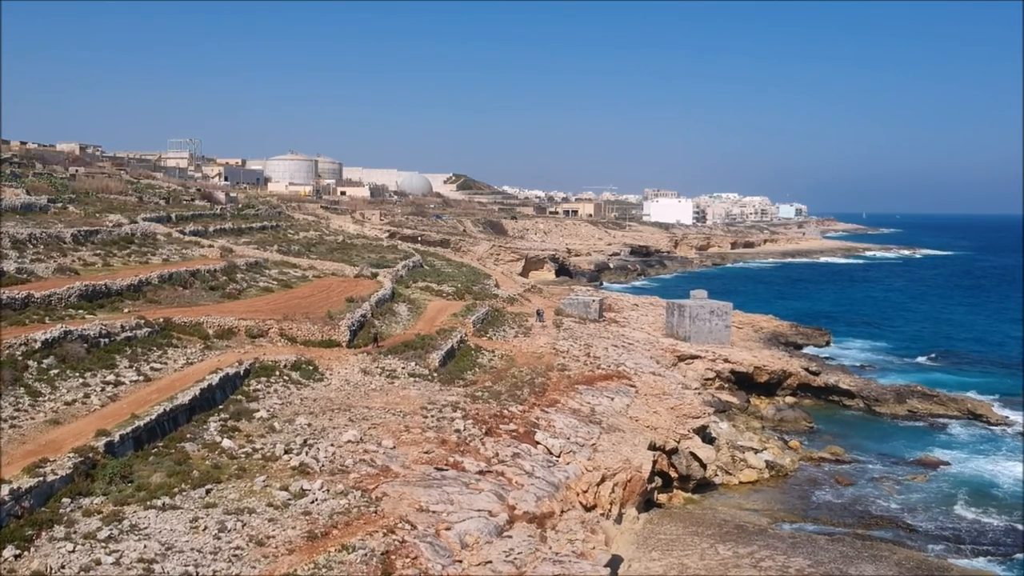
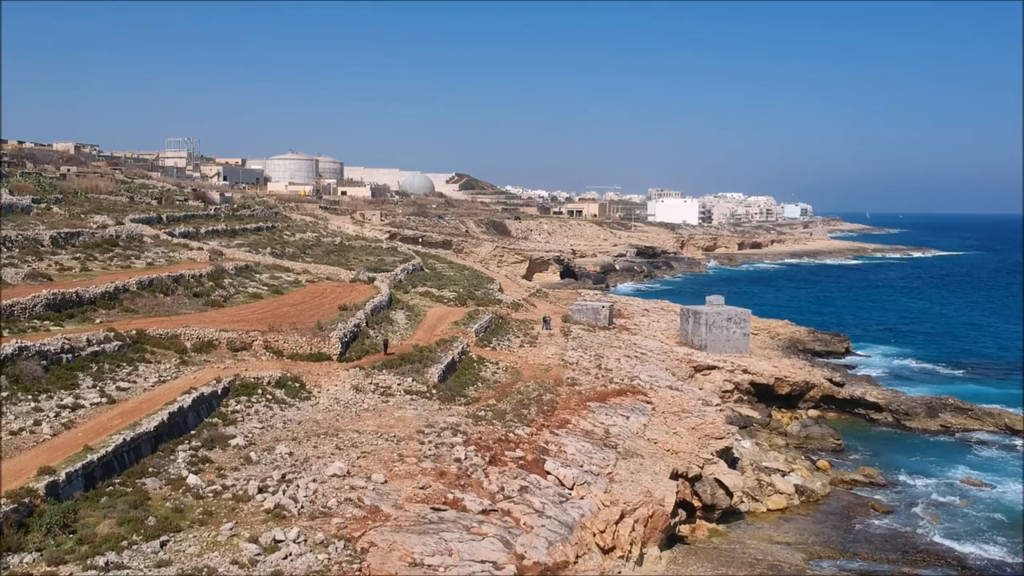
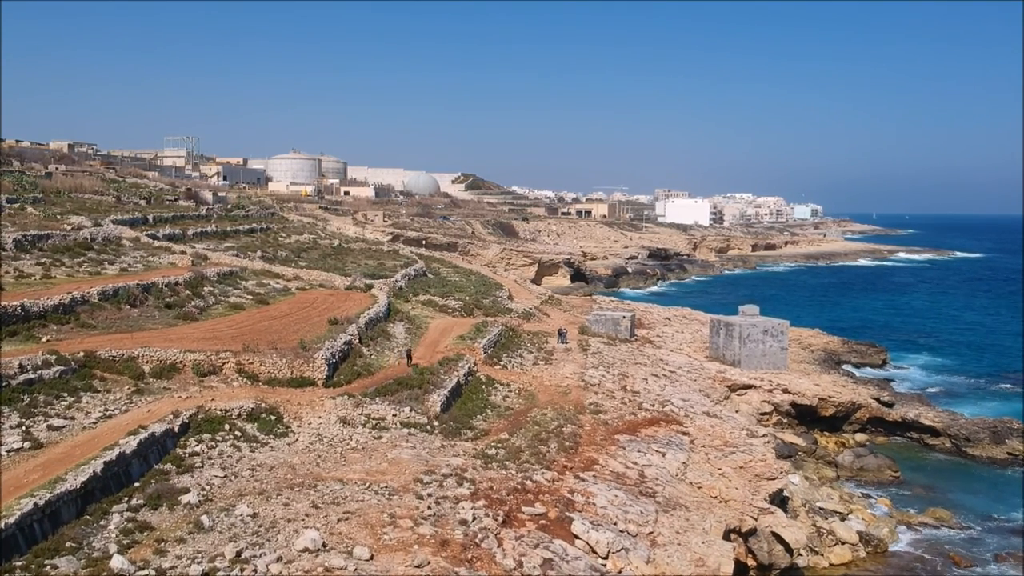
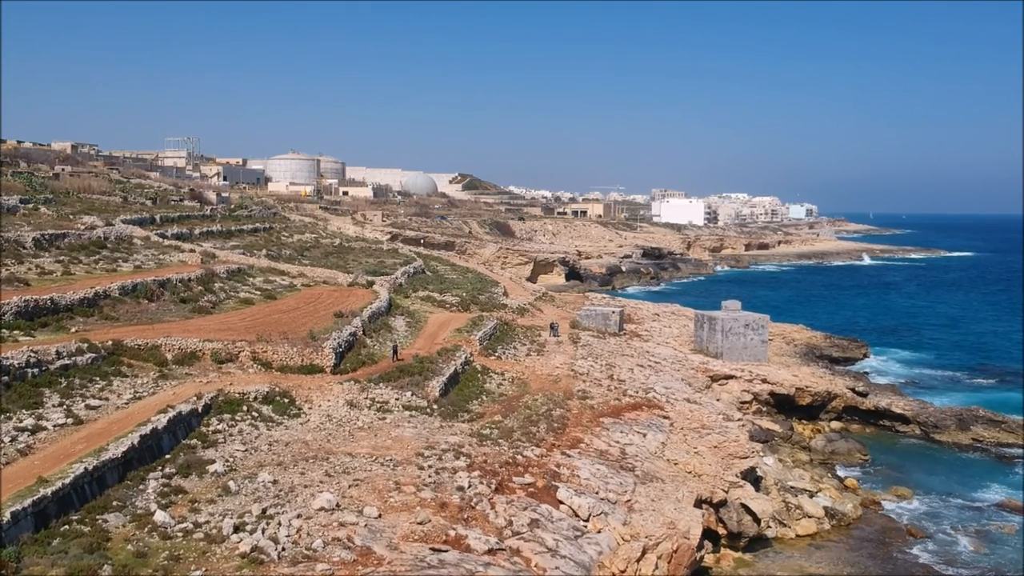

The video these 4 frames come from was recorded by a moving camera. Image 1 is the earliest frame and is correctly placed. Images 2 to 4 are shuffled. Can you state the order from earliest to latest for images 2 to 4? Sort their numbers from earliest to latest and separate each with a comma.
2, 4, 3
